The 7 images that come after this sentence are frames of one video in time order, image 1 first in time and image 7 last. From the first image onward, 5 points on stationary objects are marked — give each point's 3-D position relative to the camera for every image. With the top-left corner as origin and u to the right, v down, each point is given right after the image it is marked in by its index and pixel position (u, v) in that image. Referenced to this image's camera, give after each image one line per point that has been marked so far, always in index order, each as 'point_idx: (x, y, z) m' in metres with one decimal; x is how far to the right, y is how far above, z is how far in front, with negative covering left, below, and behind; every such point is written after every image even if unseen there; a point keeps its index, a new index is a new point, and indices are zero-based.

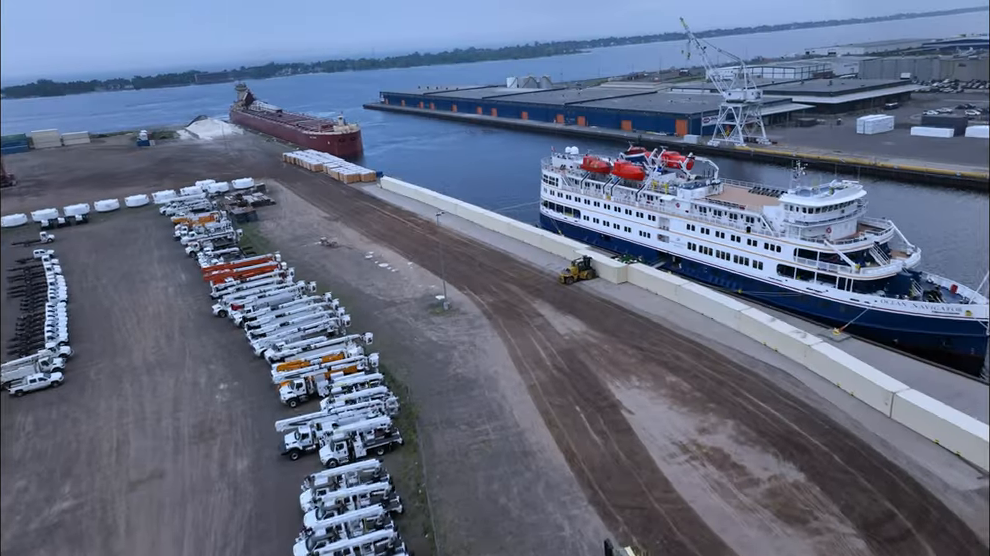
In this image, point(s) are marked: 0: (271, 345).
0: (-5.4, -1.6, +16.6) m
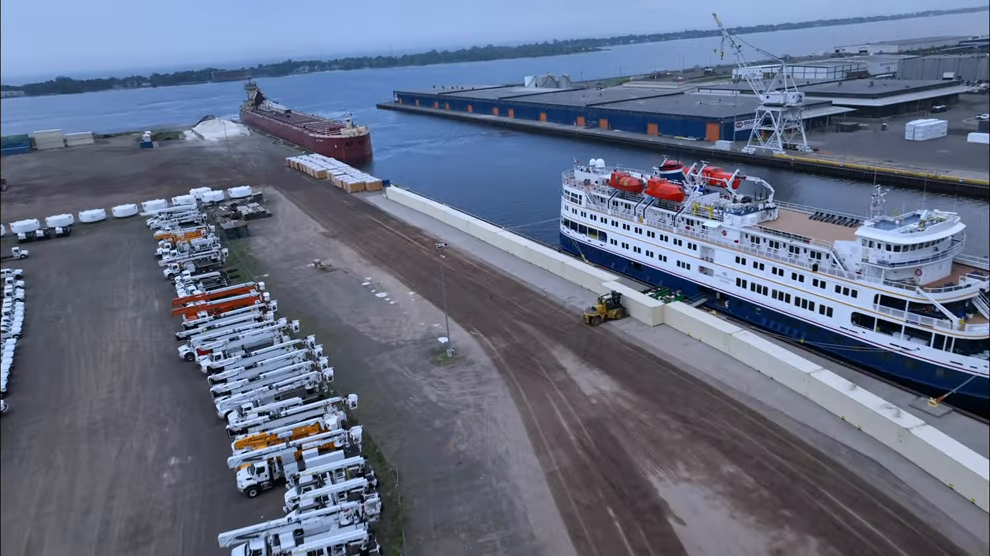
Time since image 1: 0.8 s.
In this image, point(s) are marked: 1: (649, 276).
0: (-5.2, -2.6, +13.7) m
1: (+4.5, +0.1, +19.9) m
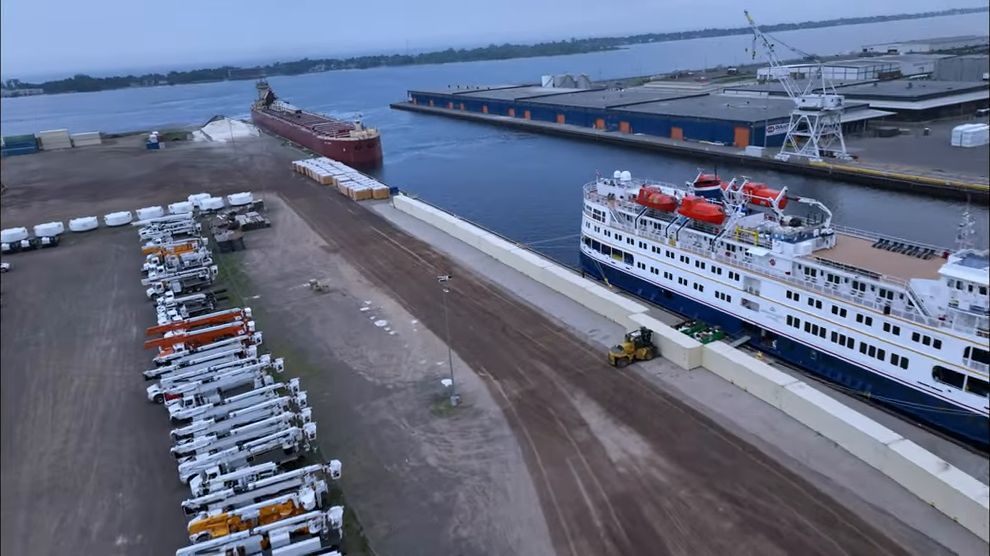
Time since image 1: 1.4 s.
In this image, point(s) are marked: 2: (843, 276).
0: (-5.0, -3.3, +11.7) m
1: (+4.8, -0.7, +17.6) m
2: (+6.8, 0.0, +13.4) m
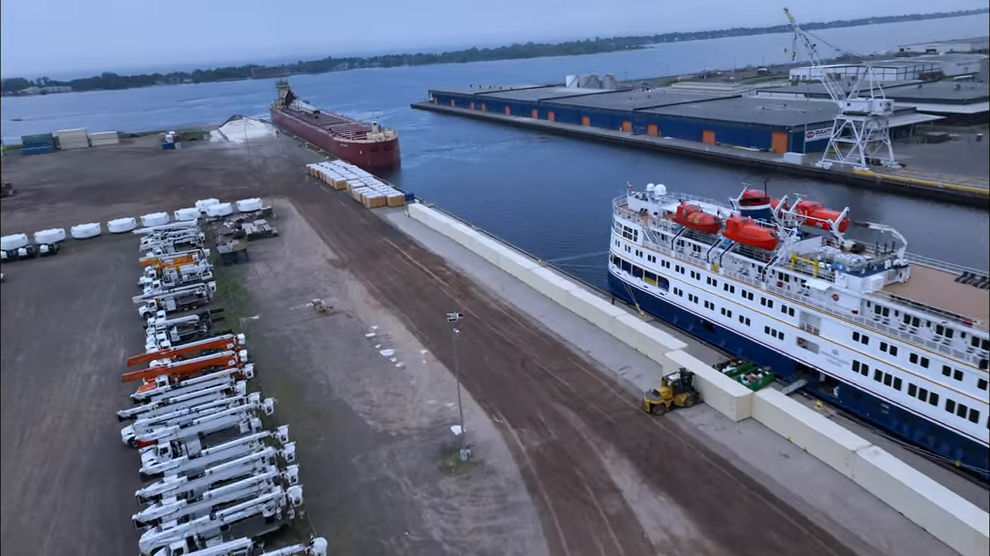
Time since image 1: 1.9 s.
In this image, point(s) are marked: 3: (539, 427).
0: (-4.8, -3.9, +10.0) m
1: (+5.2, -1.4, +15.6) m
2: (+7.1, -0.7, +11.4) m
3: (+0.8, -2.8, +13.0) m
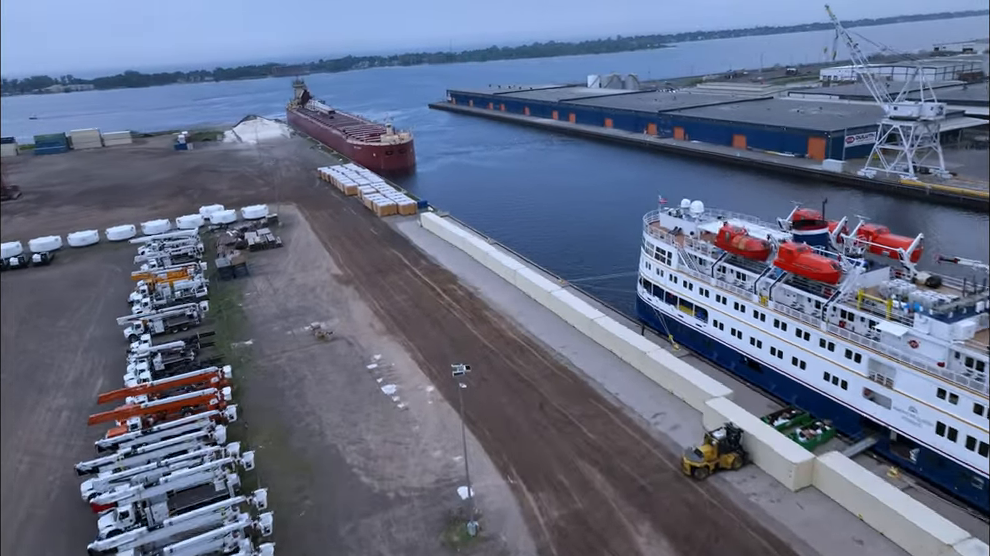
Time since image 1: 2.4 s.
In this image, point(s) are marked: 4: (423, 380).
0: (-4.6, -4.5, +8.2) m
1: (+5.5, -2.1, +13.6) m
2: (+7.3, -1.4, +9.3) m
3: (+1.0, -3.5, +11.1) m
4: (-1.6, -2.2, +15.2) m
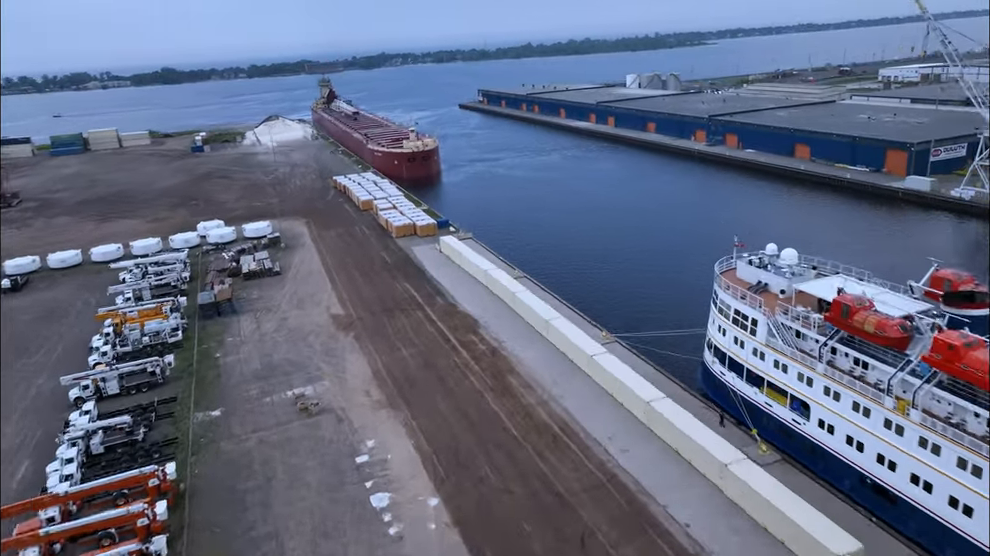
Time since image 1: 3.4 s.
0: (-4.5, -5.7, +4.7) m
1: (+5.9, -3.4, +9.6) m
2: (+7.5, -2.8, +5.3) m
3: (+1.3, -4.8, +7.4) m
4: (-1.2, -3.5, +11.5) m
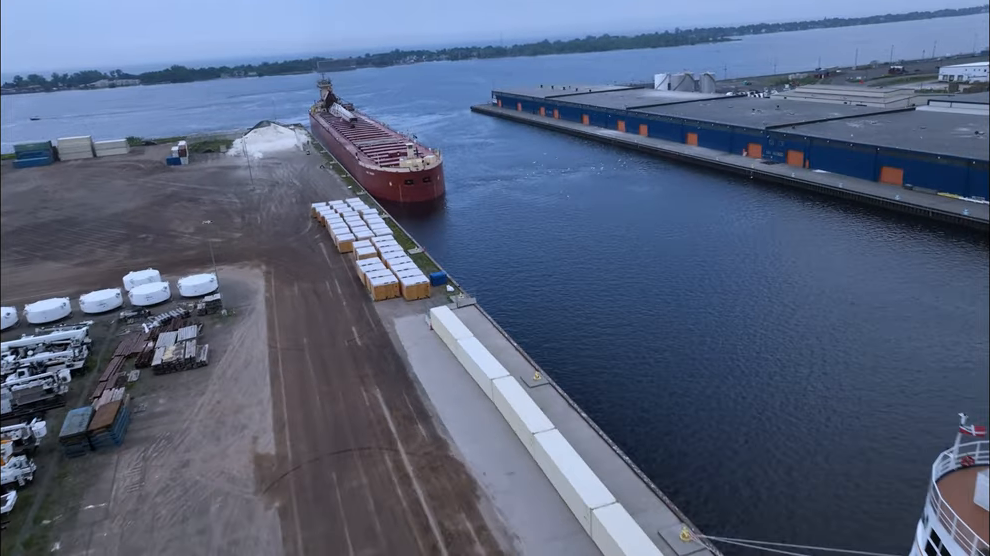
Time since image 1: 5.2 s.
0: (-4.7, -8.0, -1.9) m
1: (+5.8, -5.8, +2.8) m
2: (+7.3, -5.2, -1.6) m
3: (+1.2, -7.1, +0.7) m
4: (-1.2, -5.8, +4.9) m
